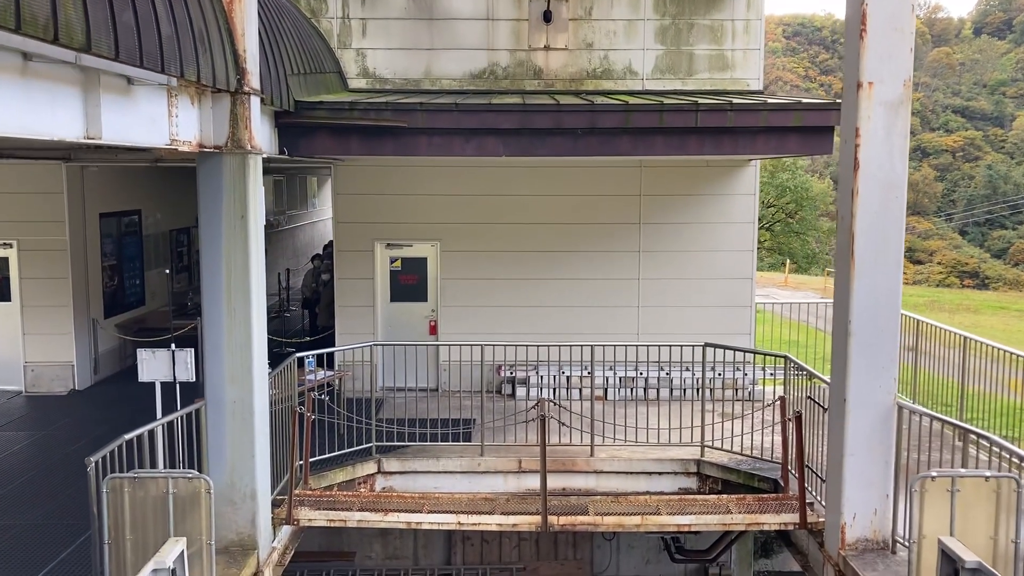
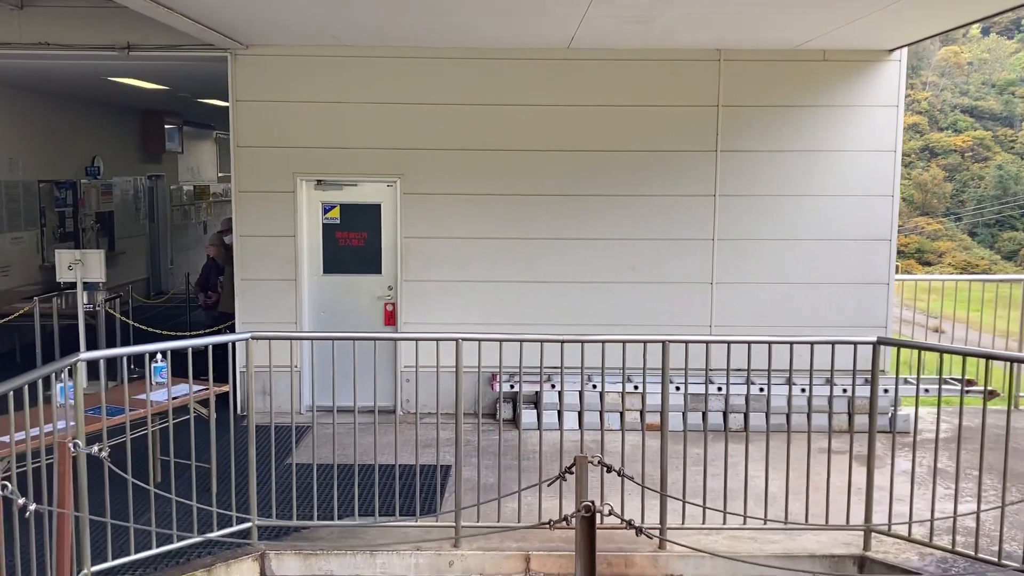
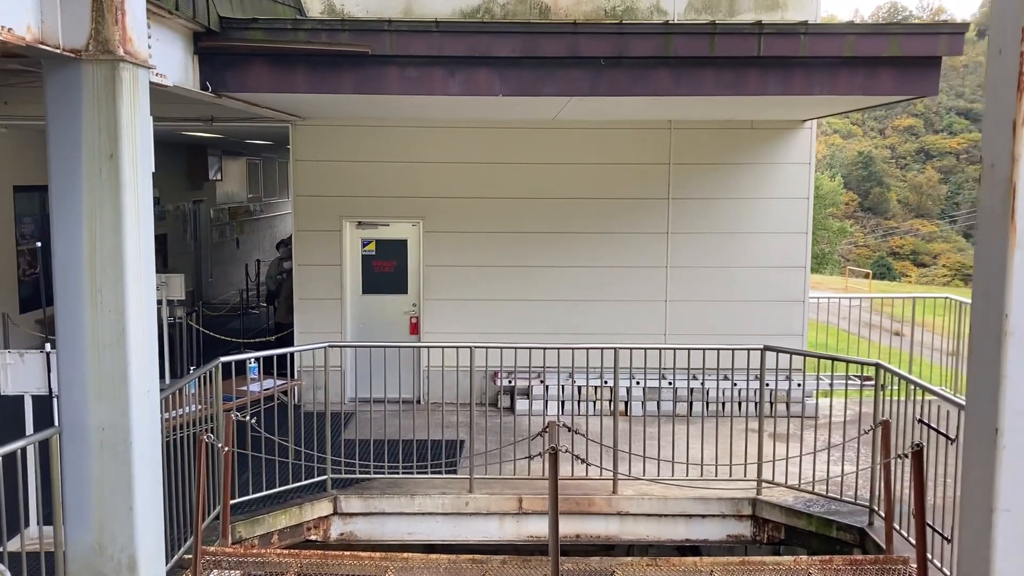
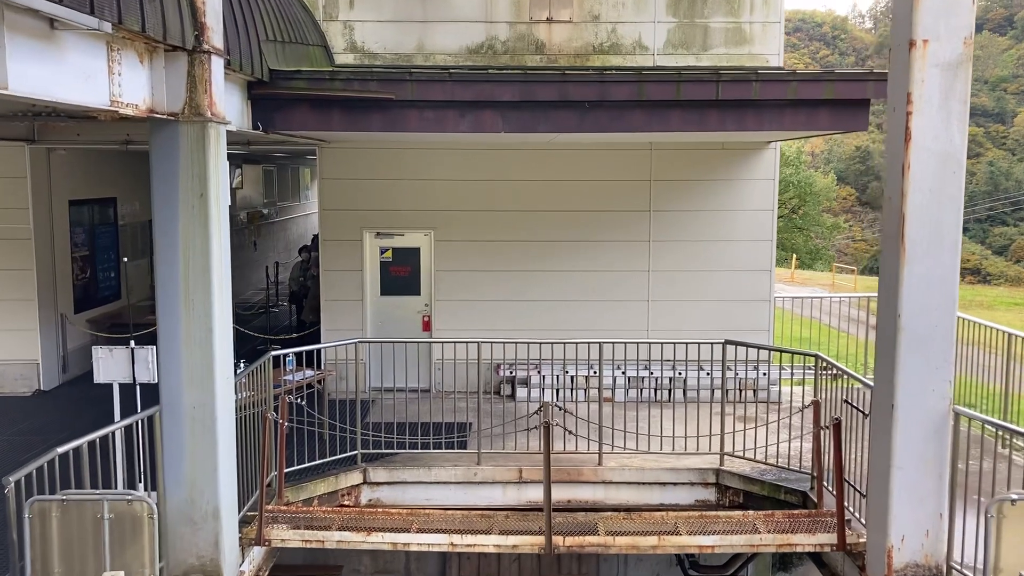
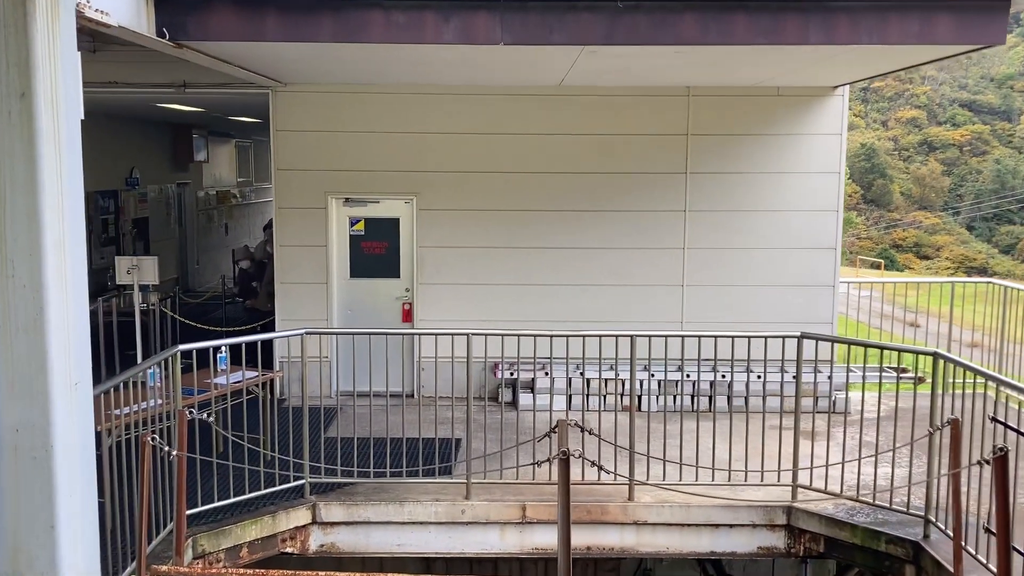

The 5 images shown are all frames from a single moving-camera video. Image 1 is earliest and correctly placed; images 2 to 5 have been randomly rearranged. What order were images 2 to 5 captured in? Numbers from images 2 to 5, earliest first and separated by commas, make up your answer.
4, 3, 5, 2
